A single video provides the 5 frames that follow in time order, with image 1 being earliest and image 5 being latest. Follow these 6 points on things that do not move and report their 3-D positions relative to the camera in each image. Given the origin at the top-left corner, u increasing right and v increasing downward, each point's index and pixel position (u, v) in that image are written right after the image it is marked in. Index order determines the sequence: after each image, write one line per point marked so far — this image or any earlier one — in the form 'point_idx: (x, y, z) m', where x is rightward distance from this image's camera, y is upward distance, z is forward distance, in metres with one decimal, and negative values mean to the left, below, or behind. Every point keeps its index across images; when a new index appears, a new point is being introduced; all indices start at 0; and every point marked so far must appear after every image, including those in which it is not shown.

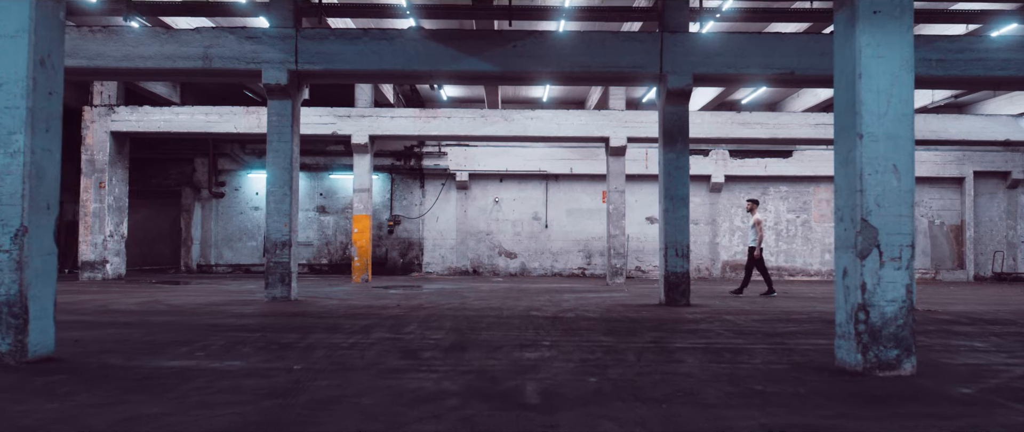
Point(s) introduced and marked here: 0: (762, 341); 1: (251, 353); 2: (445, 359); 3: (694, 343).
0: (+2.7, -1.4, +6.1) m
1: (-2.4, -1.3, +5.1) m
2: (-0.6, -1.3, +4.9) m
3: (+1.9, -1.3, +6.0) m
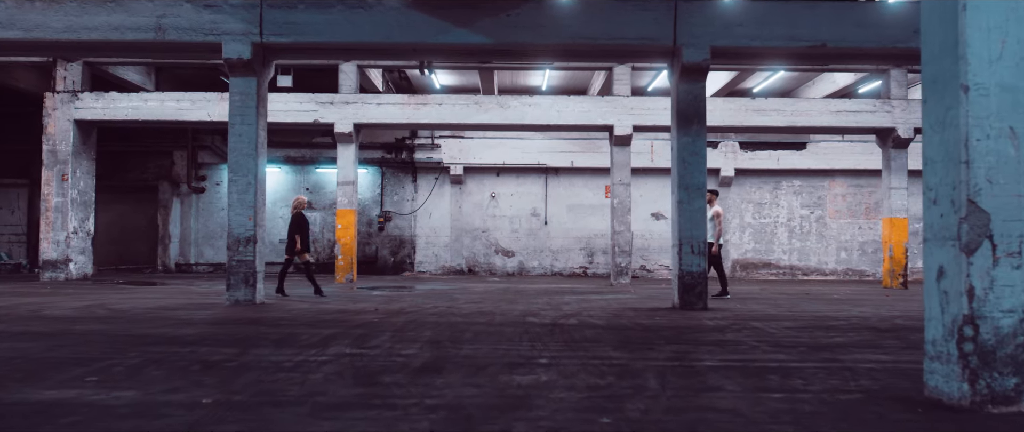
0: (+2.6, -1.2, +4.9) m
1: (-2.5, -1.1, +4.0) m
2: (-0.7, -1.1, +3.8) m
3: (+1.8, -1.2, +4.8) m
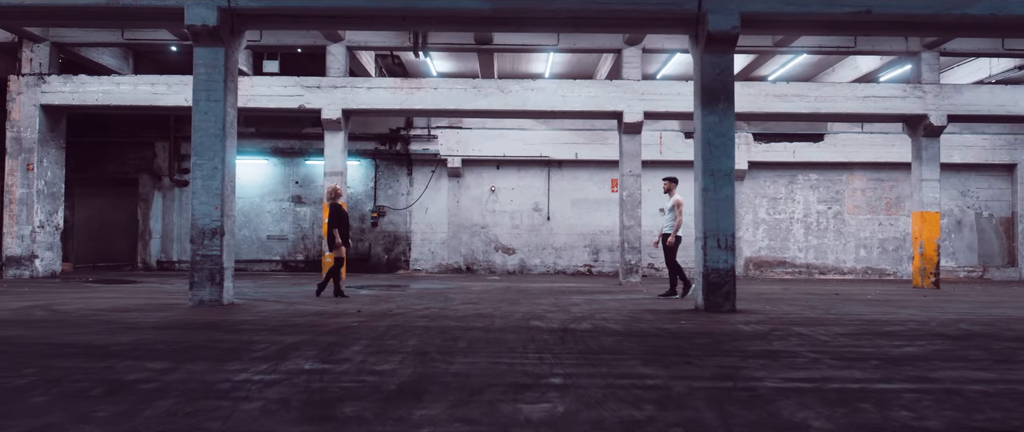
0: (+2.6, -1.1, +3.8) m
1: (-2.5, -1.0, +2.9) m
2: (-0.7, -1.0, +2.7) m
3: (+1.9, -1.1, +3.8) m
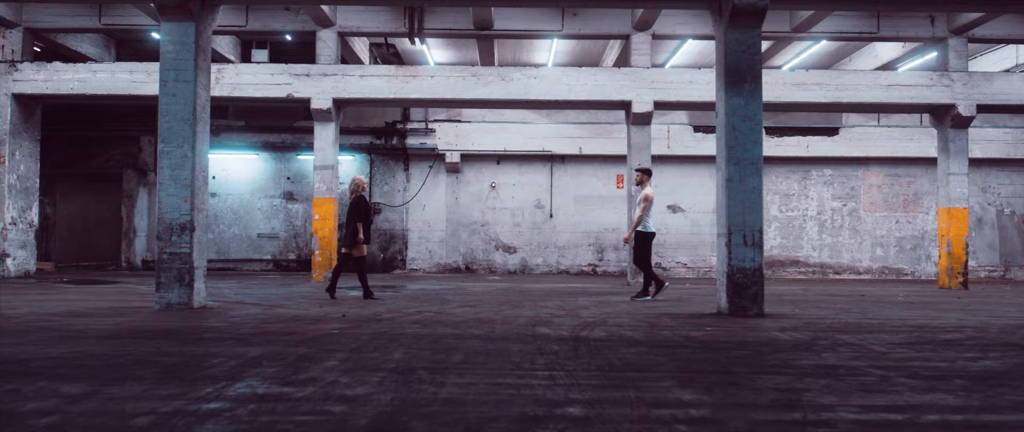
0: (+2.6, -1.0, +3.1) m
1: (-2.4, -0.9, +2.1) m
2: (-0.6, -0.9, +1.9) m
3: (+1.9, -1.0, +3.0) m
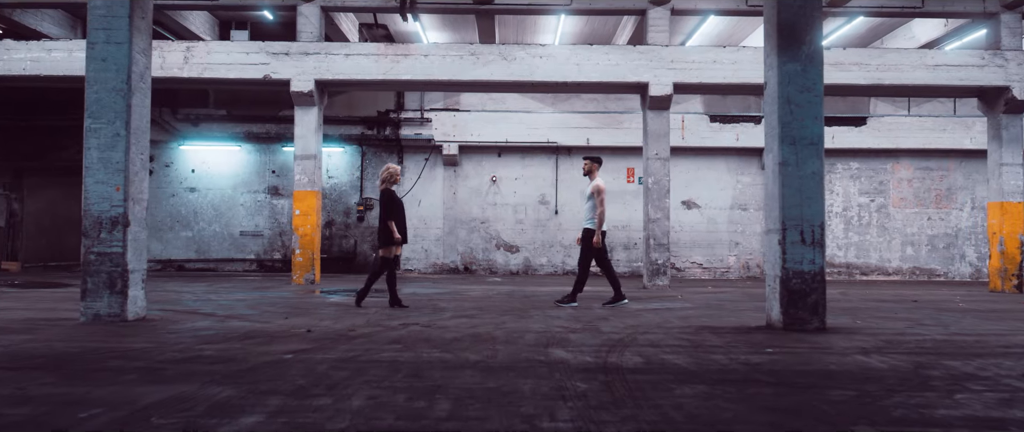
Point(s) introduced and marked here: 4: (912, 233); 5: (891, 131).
0: (+2.7, -0.9, +1.8) m
1: (-2.4, -0.8, +0.8) m
2: (-0.6, -0.8, +0.6) m
3: (+2.0, -0.9, +1.7) m
4: (+11.8, -0.5, +16.8) m
5: (+10.9, +2.4, +16.2) m
